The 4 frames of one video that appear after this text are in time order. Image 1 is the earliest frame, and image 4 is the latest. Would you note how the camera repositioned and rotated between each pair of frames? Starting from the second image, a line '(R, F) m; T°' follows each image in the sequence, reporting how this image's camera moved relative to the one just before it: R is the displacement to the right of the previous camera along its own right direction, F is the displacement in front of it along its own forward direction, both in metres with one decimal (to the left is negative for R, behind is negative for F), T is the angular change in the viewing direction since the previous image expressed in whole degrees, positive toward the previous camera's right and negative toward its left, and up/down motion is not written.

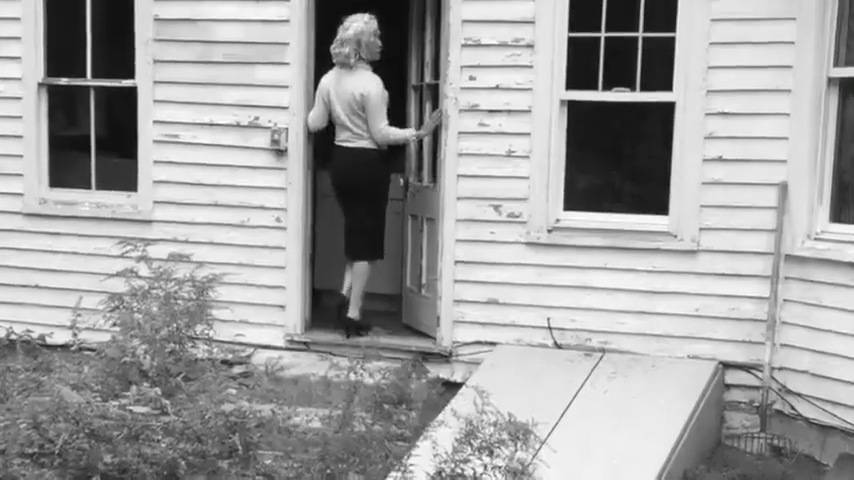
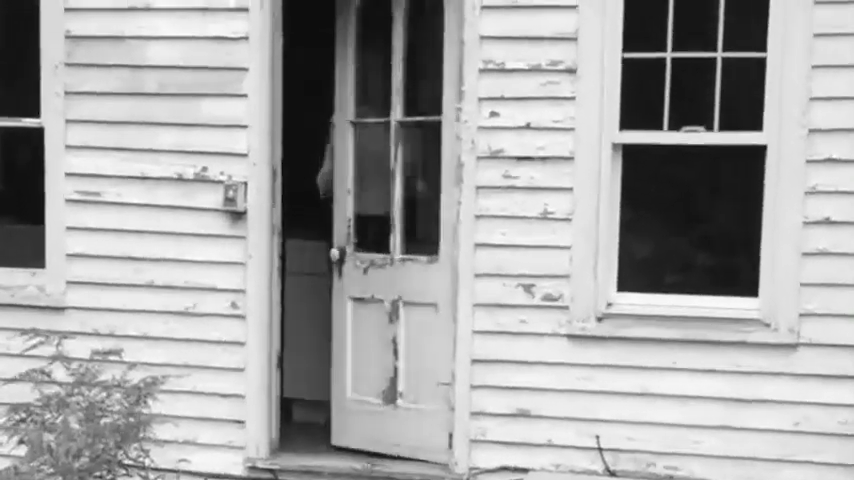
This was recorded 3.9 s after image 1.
(0.0, +1.5) m; 0°
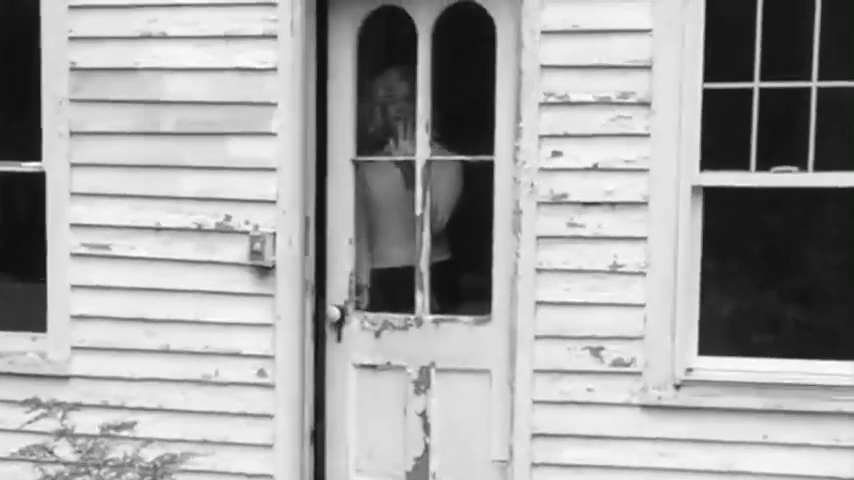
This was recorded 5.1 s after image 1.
(-0.1, +0.5) m; -1°
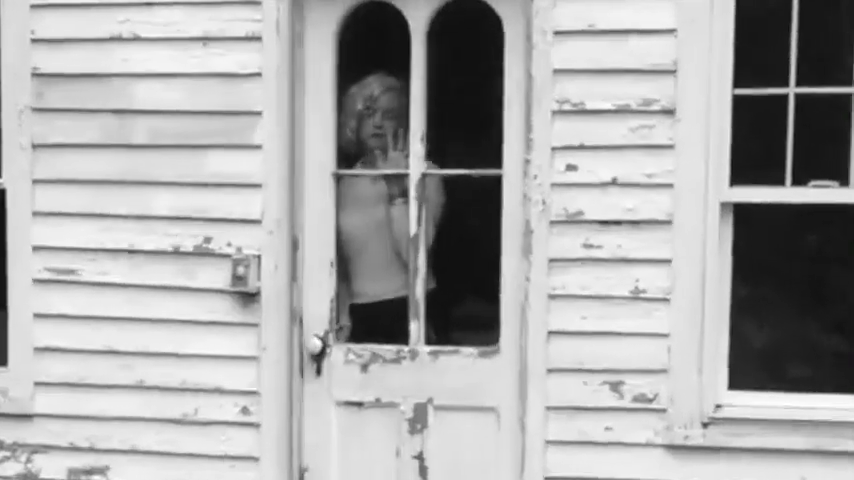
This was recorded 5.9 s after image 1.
(0.0, +0.4) m; 0°
